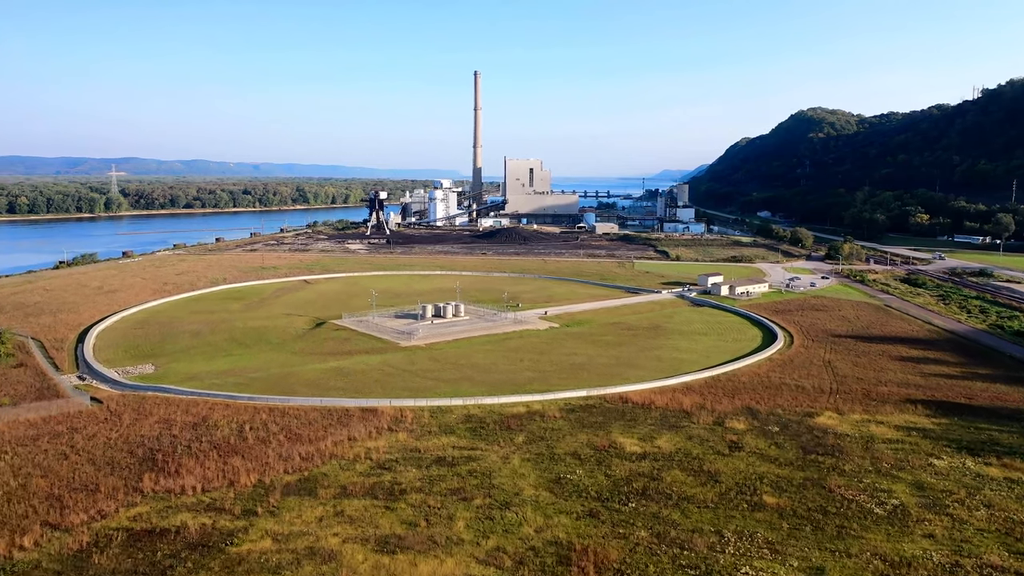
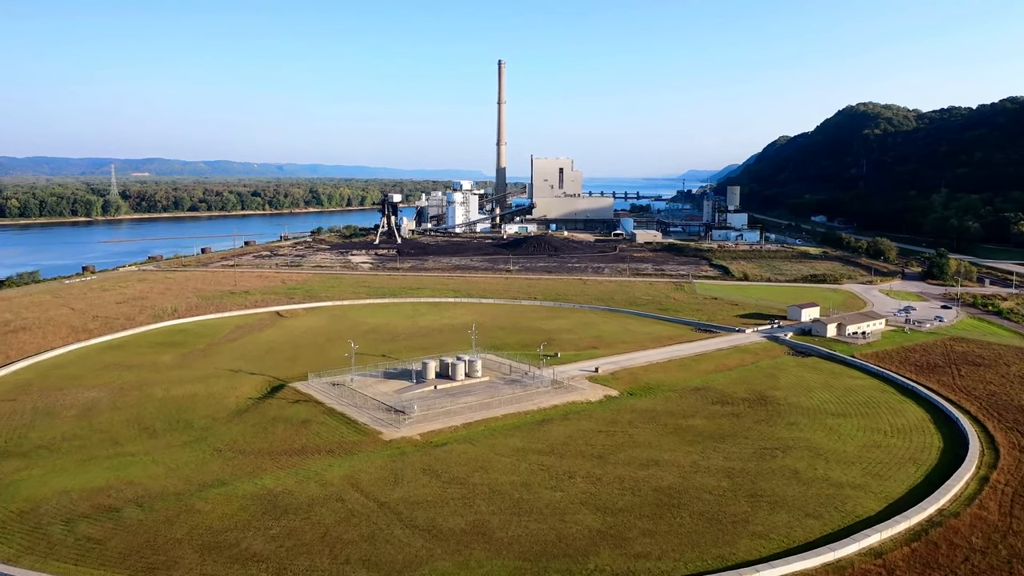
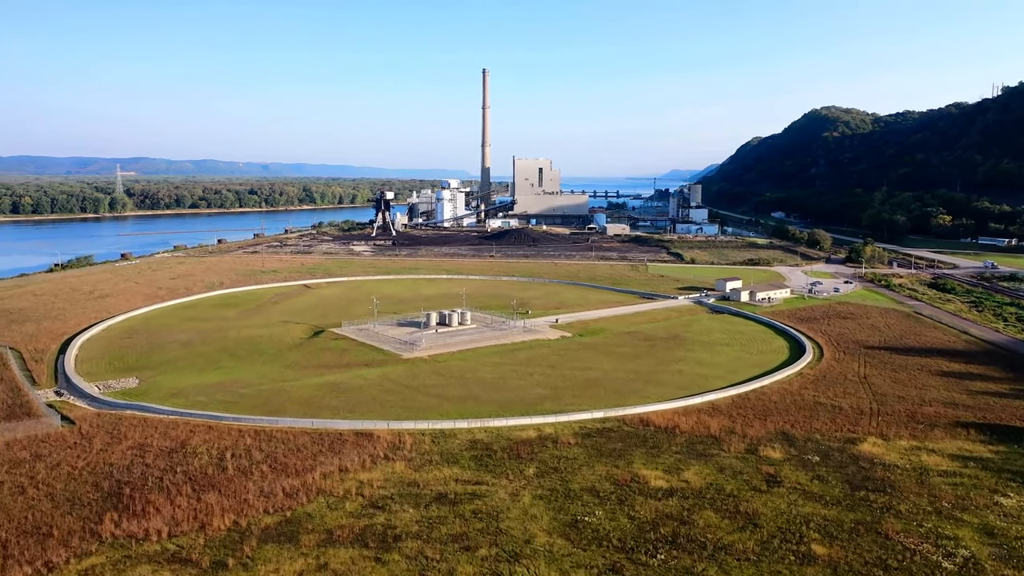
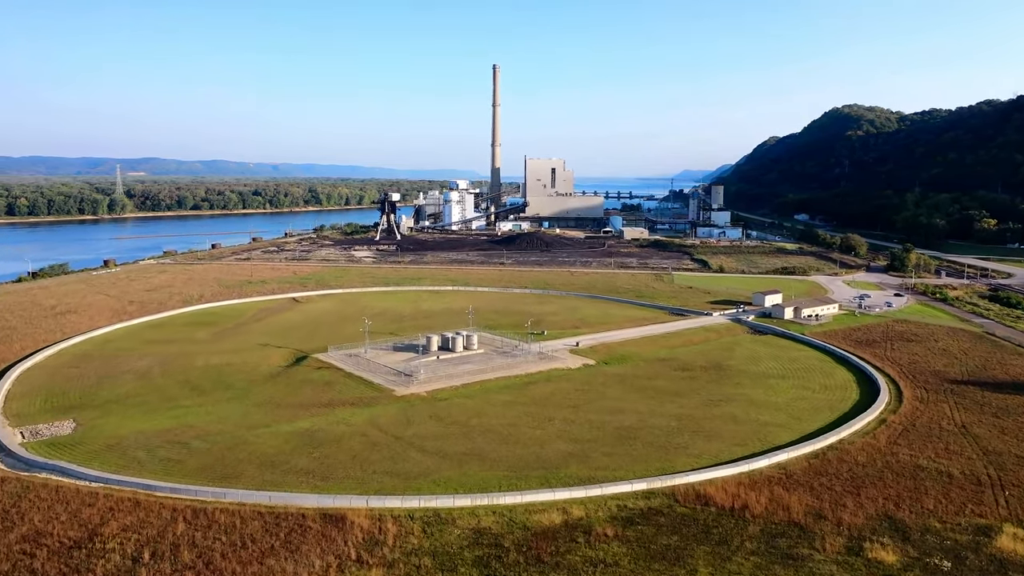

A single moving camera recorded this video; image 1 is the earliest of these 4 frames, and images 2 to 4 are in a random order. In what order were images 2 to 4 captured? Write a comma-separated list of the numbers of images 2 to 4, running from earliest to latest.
3, 4, 2
